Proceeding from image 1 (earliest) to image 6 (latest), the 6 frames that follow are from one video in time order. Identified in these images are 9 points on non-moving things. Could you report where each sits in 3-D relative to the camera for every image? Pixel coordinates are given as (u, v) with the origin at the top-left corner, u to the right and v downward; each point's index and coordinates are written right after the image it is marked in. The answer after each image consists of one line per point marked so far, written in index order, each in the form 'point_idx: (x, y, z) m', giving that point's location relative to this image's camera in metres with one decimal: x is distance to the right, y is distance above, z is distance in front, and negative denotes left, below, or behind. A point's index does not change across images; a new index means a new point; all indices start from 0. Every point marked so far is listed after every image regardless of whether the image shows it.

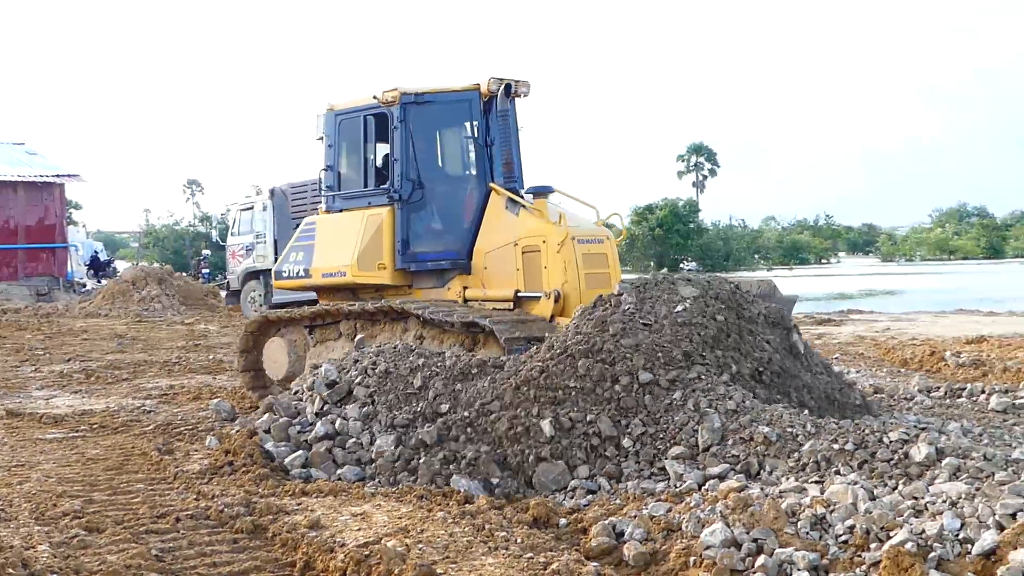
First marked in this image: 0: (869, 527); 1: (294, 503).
0: (+2.5, -1.8, +3.7) m
1: (-1.9, -1.8, +4.3) m
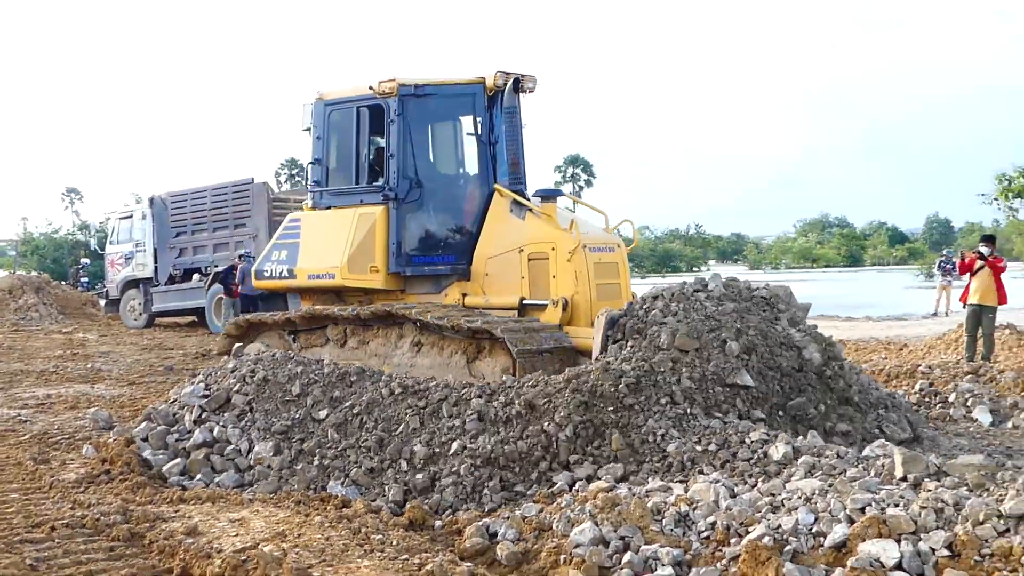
0: (+1.6, -1.8, +3.9) m
1: (-2.9, -1.9, +4.3) m
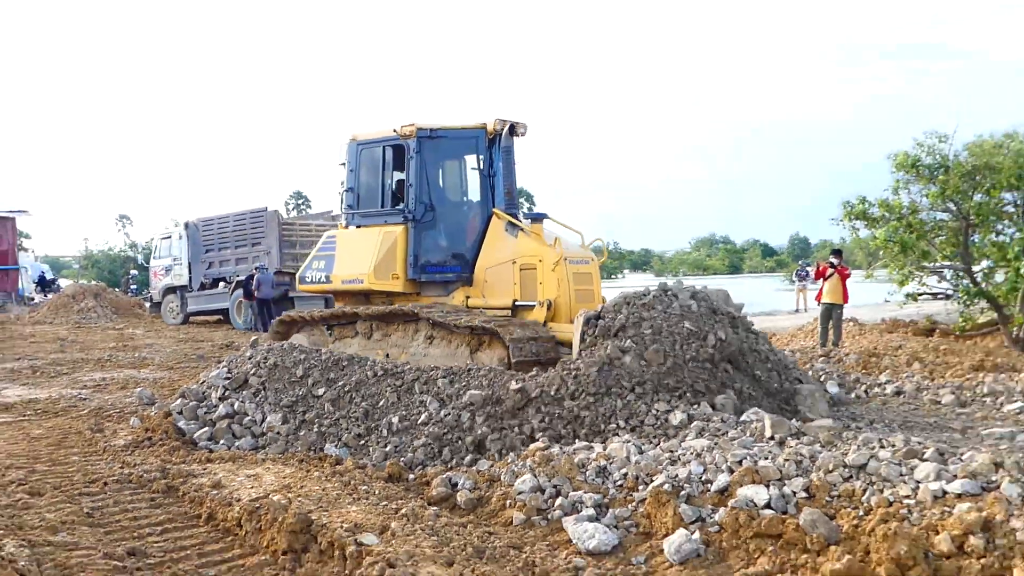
0: (+1.2, -1.8, +4.9) m
1: (-3.3, -1.9, +5.3) m
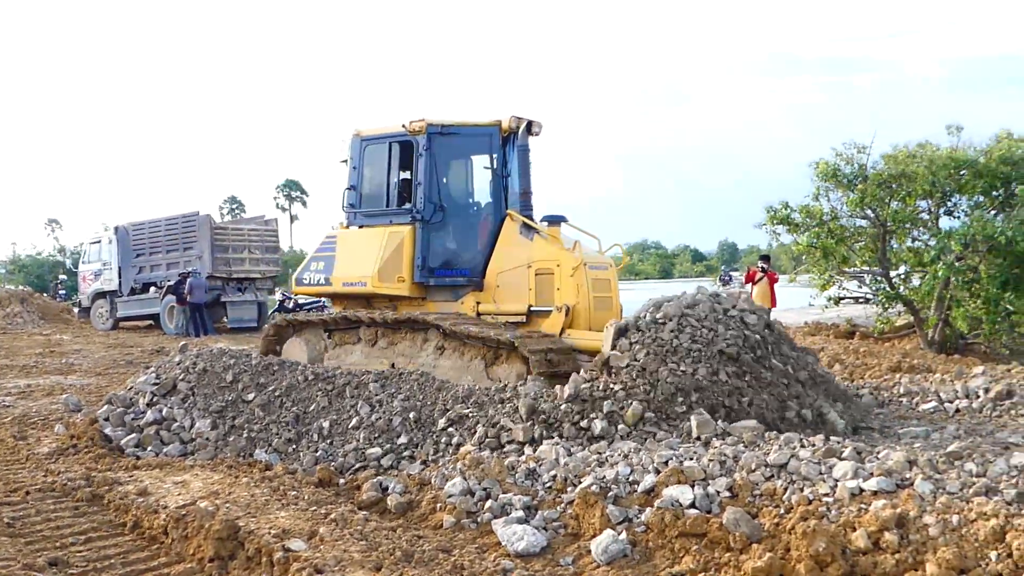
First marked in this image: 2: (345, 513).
0: (+0.5, -1.9, +5.0) m
1: (-4.0, -2.0, +5.2) m
2: (-1.6, -2.2, +4.8) m
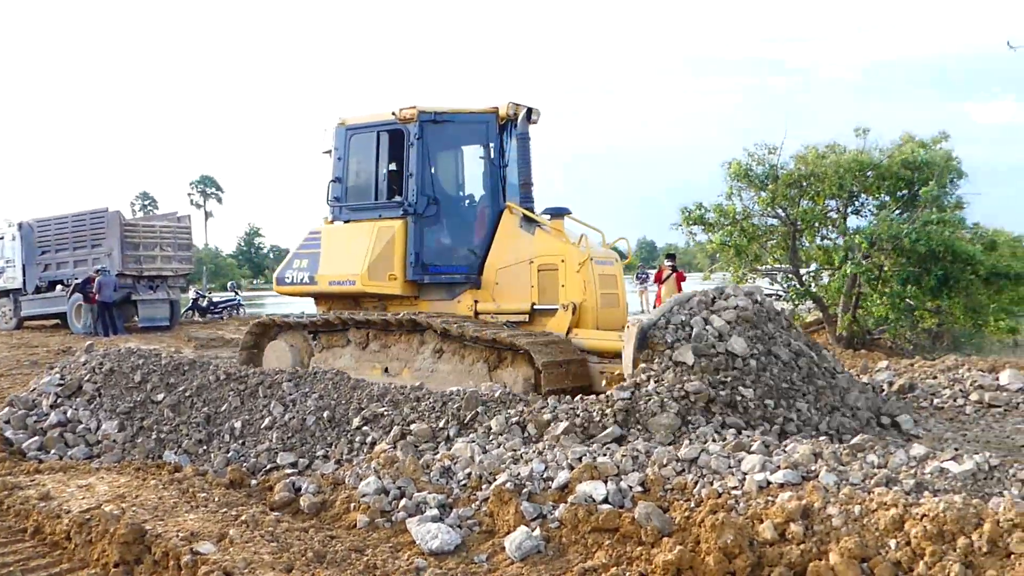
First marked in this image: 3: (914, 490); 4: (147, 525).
0: (-0.3, -1.8, +5.0) m
1: (-4.8, -2.0, +5.1) m
2: (-2.4, -2.2, +4.8) m
3: (+3.8, -1.9, +4.7) m
4: (-3.3, -2.1, +4.5) m
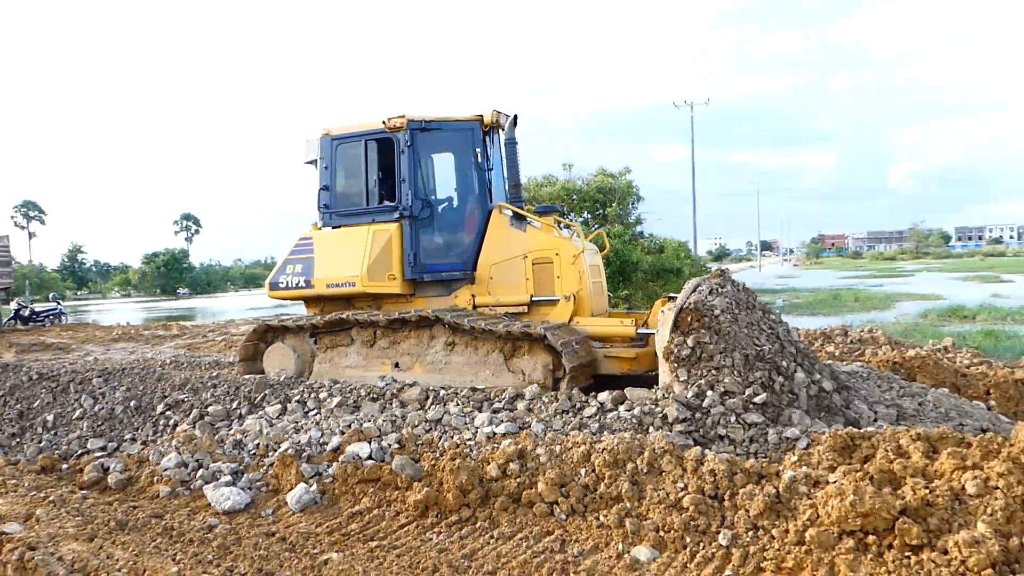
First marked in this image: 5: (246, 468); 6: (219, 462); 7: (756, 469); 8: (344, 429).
0: (-3.0, -1.9, +6.1) m
1: (-7.5, -2.2, +5.7) m
2: (-5.0, -2.3, +5.7) m
3: (+1.1, -1.9, +6.4) m
4: (-5.9, -2.3, +5.3) m
5: (-3.2, -2.2, +6.0) m
6: (-3.5, -2.1, +6.0) m
7: (+2.8, -2.1, +5.9) m
8: (-2.1, -1.8, +6.3) m
